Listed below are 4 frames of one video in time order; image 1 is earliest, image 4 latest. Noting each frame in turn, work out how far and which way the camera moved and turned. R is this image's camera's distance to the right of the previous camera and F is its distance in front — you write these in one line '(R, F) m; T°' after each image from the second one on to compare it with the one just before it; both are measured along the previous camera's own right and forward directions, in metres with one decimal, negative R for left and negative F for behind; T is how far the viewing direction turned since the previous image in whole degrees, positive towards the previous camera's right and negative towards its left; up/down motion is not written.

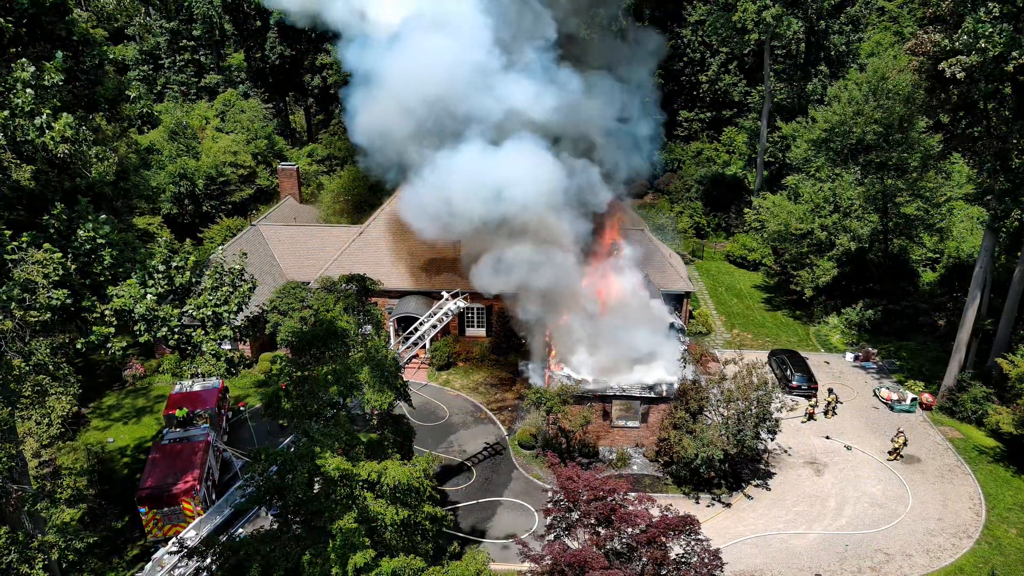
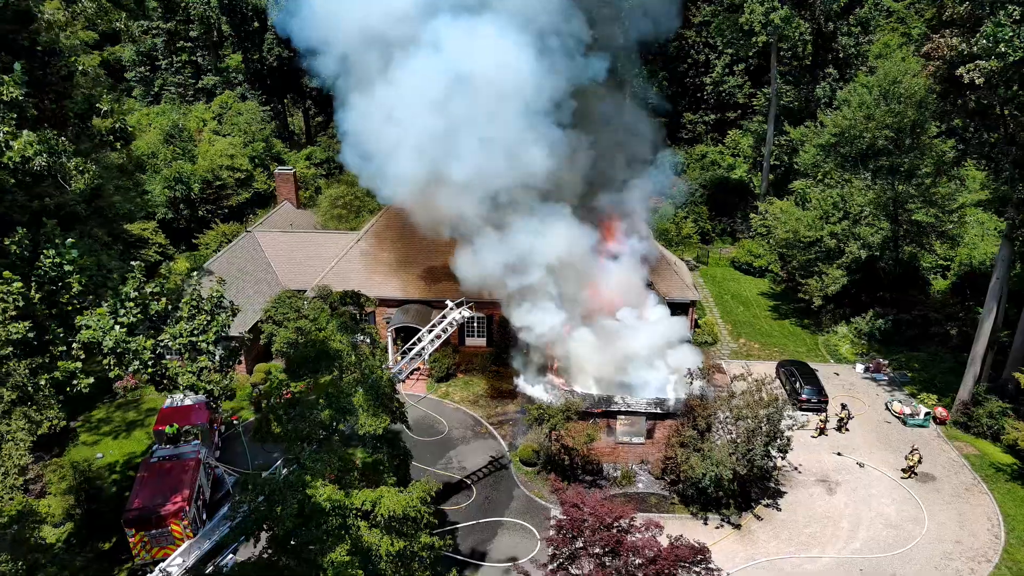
(0.0, +0.6) m; 0°
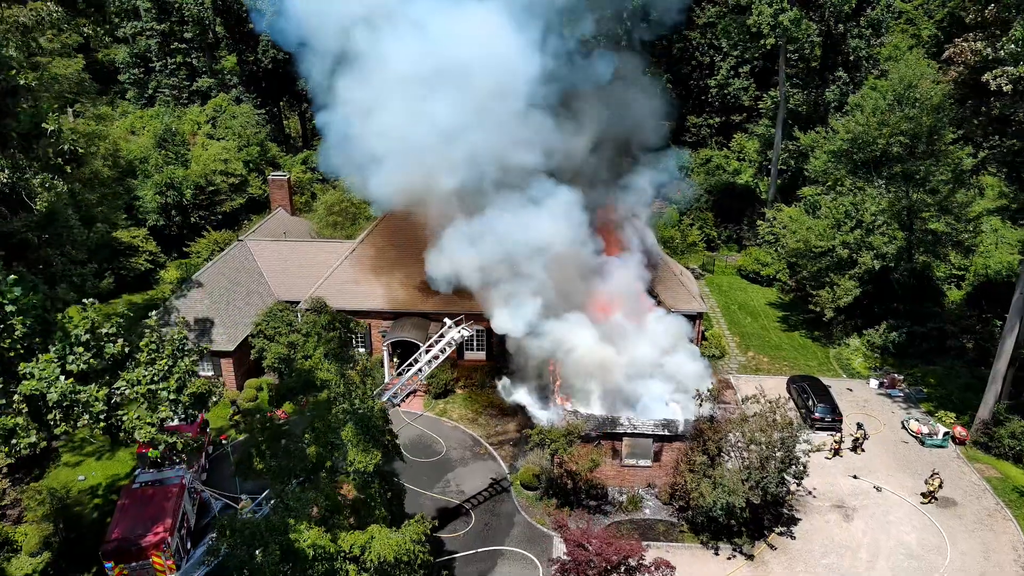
(0.0, +0.8) m; 0°
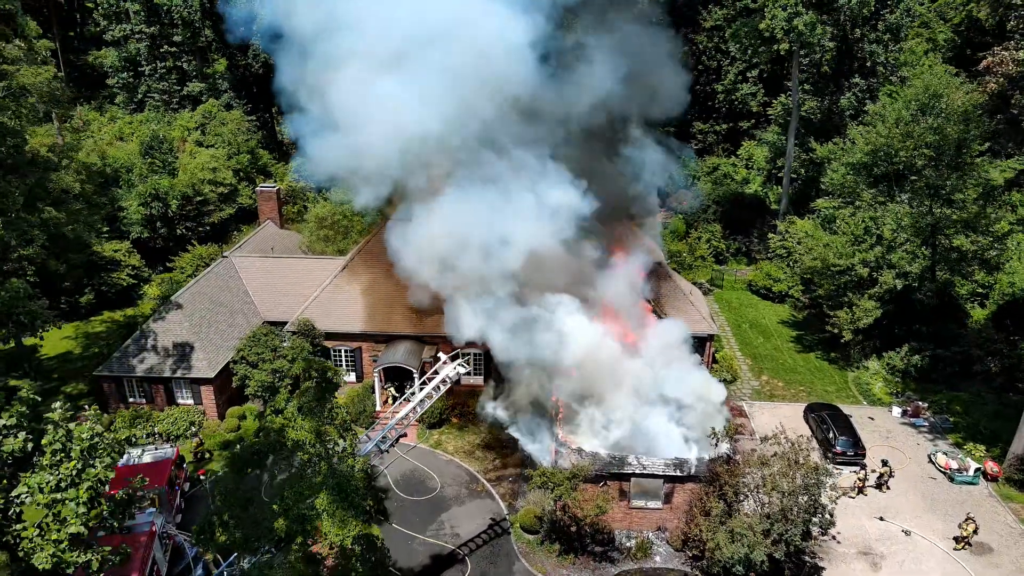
(0.0, +1.3) m; 0°
